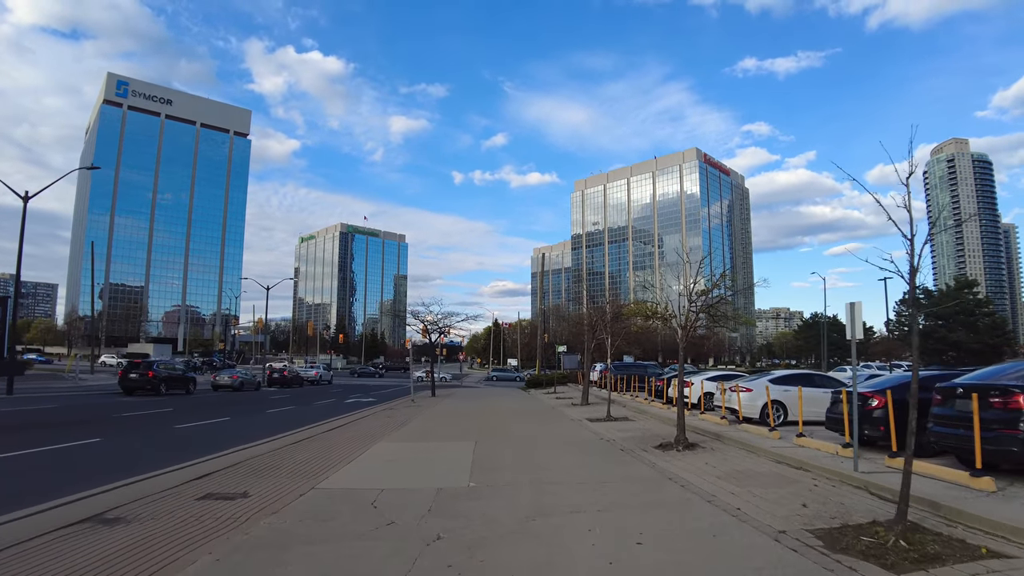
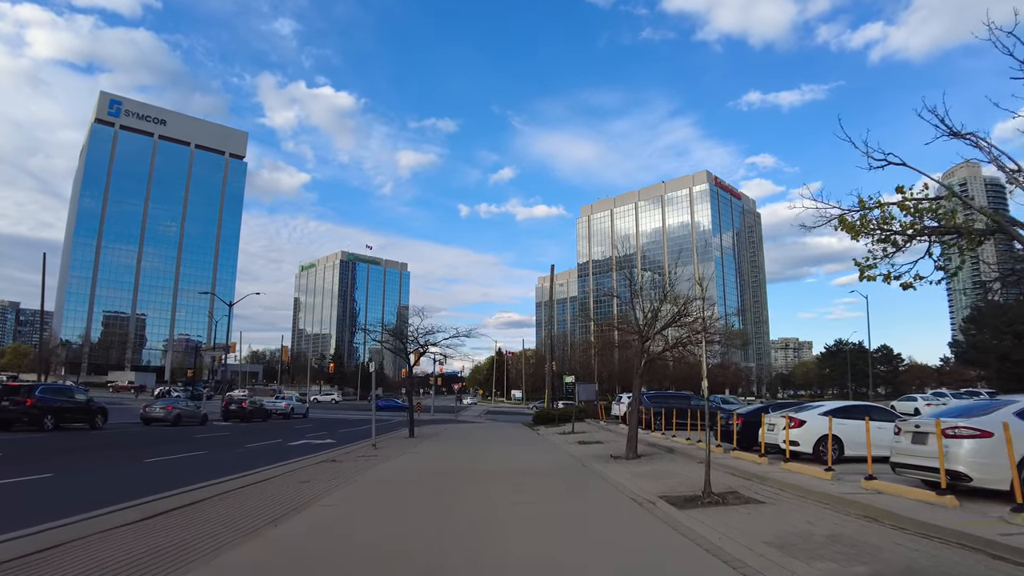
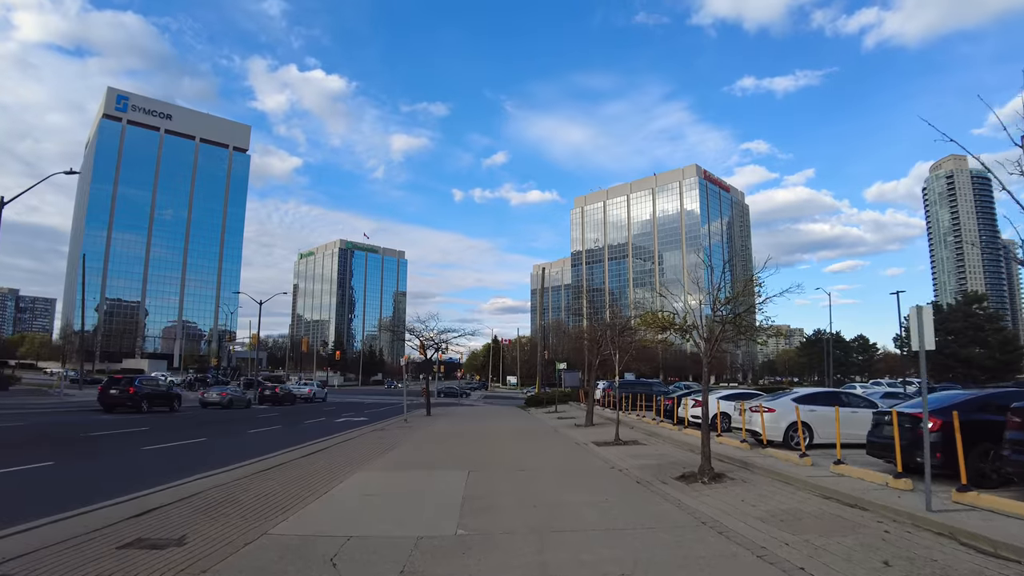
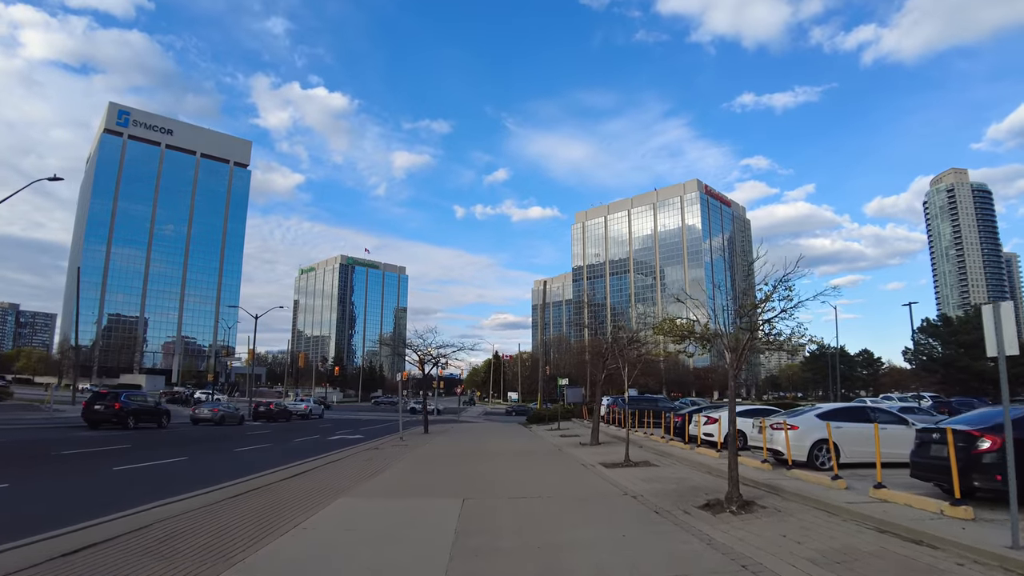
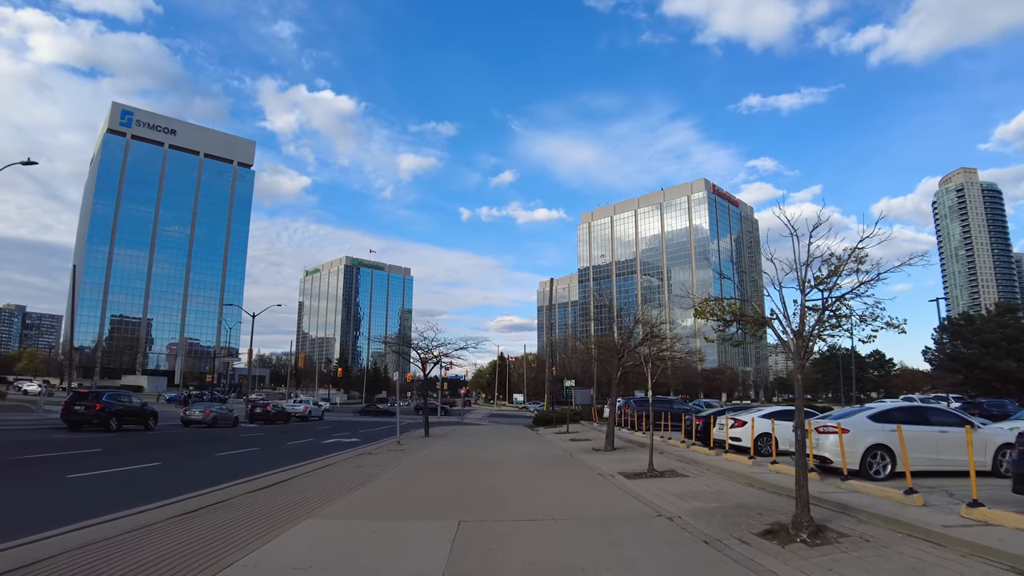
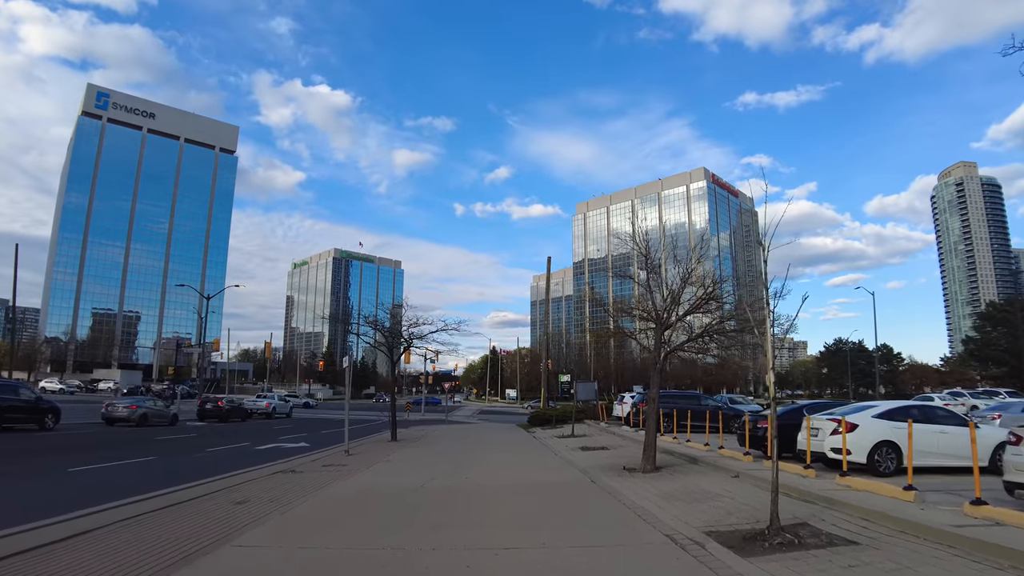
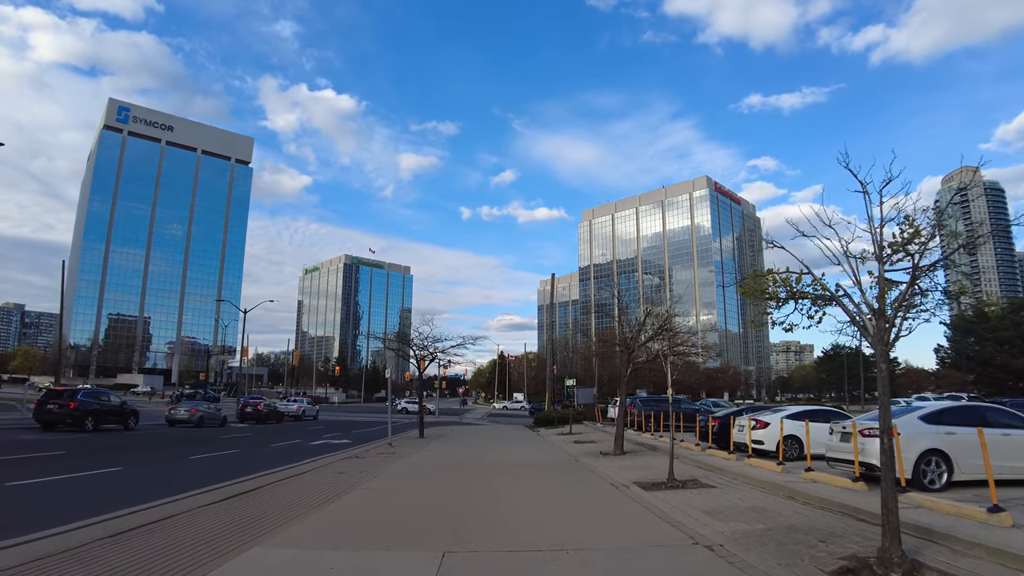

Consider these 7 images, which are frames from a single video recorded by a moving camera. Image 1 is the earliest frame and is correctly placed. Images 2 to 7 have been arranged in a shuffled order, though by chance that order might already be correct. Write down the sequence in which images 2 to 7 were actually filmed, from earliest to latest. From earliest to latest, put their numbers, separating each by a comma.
3, 4, 5, 7, 2, 6
